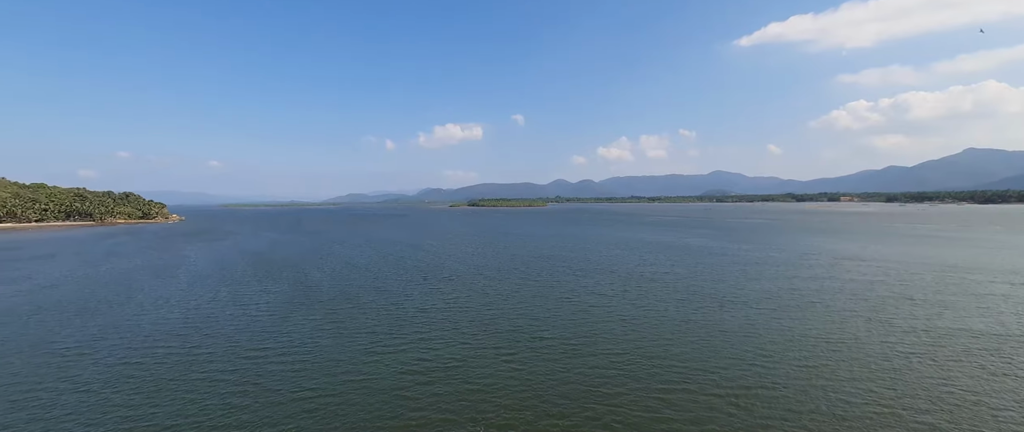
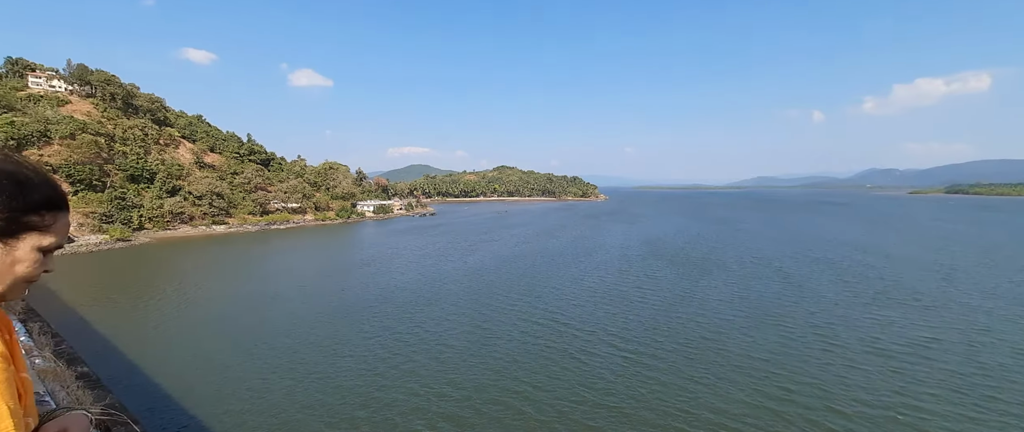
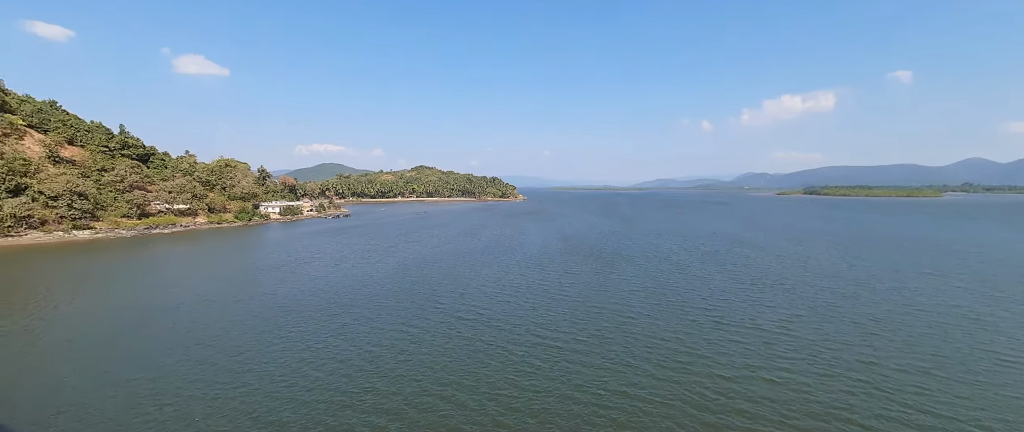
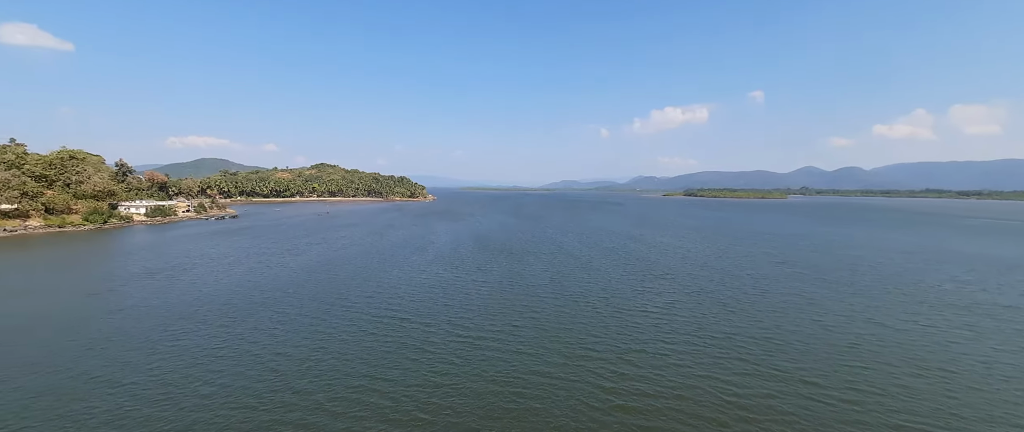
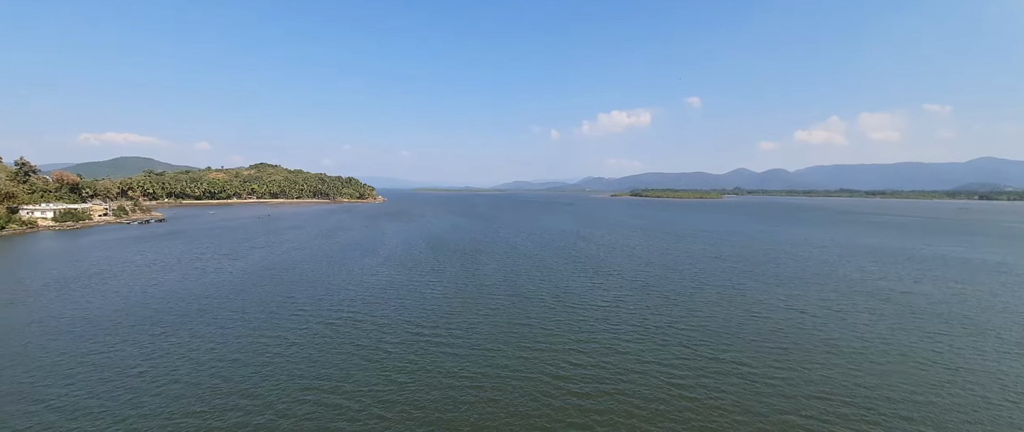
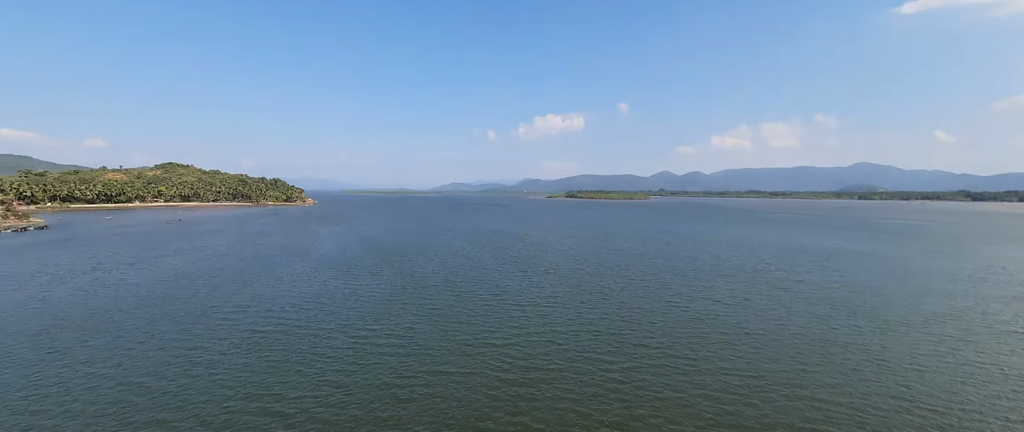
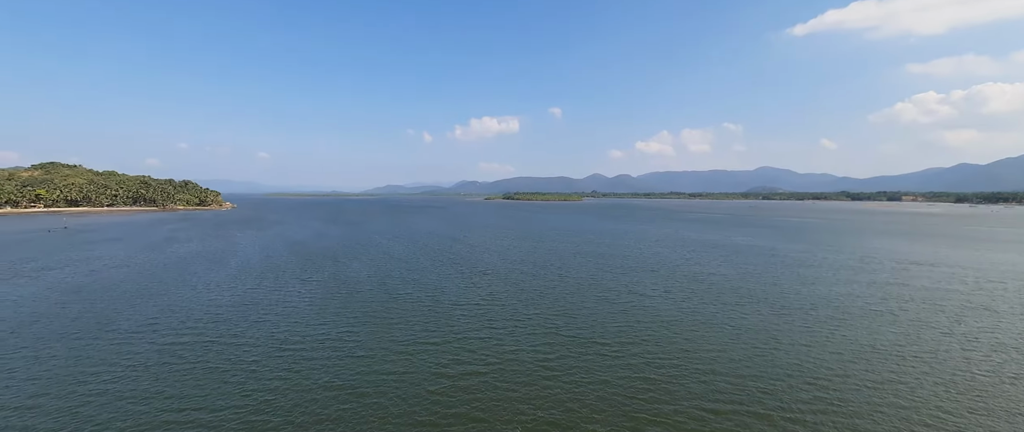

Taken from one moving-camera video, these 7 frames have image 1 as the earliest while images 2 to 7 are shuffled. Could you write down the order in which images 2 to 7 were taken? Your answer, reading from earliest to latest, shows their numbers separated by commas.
7, 6, 5, 4, 3, 2
